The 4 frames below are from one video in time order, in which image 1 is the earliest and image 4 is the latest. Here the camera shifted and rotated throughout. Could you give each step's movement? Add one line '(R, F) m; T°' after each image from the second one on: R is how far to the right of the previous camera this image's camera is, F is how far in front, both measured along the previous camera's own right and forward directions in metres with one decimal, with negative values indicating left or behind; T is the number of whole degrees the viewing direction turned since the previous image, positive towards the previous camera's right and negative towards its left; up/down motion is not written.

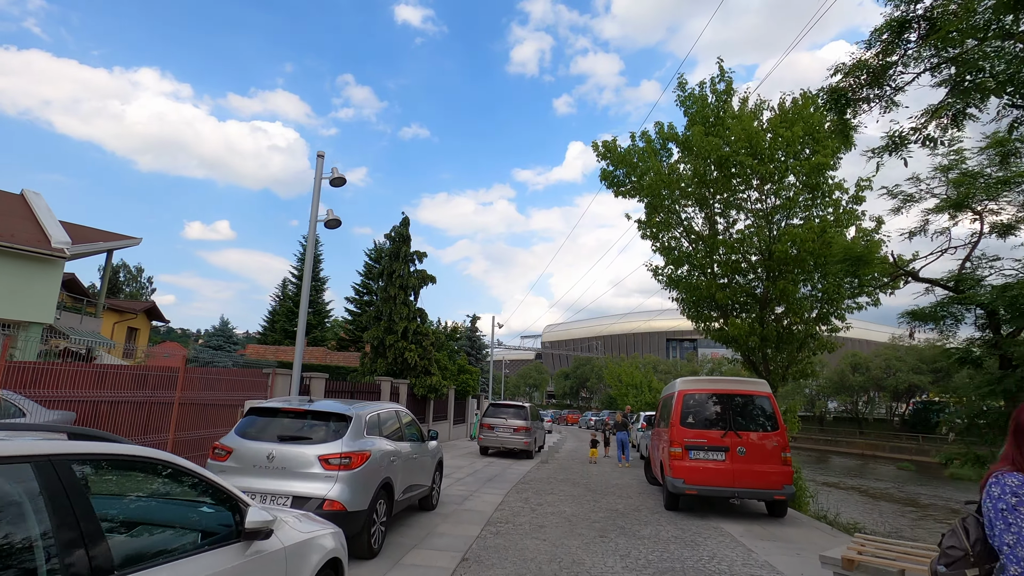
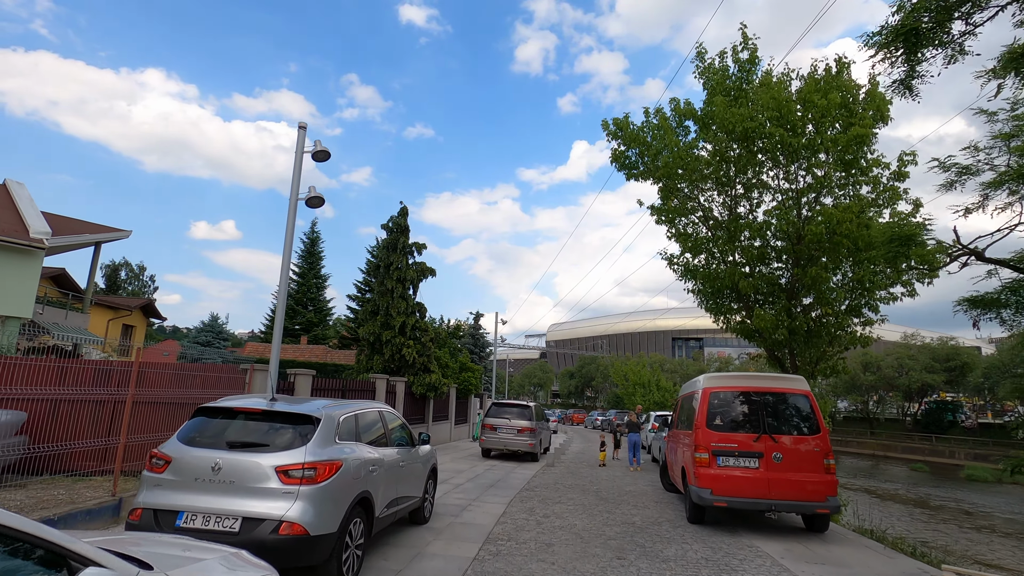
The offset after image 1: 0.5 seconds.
(0.0, +1.2) m; 0°
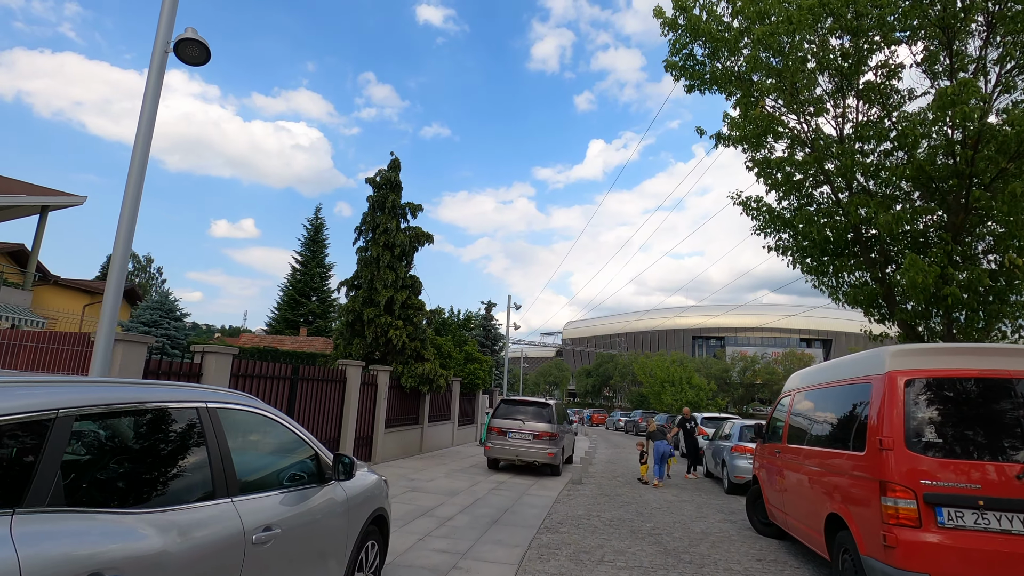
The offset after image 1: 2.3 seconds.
(0.0, +4.3) m; -2°
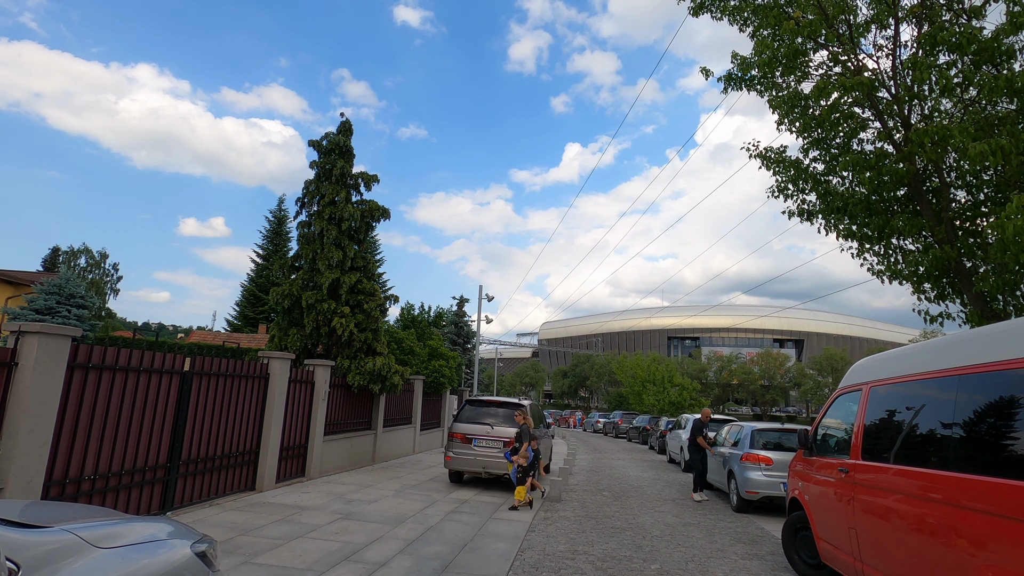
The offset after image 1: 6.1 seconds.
(+0.2, +2.4) m; +2°
